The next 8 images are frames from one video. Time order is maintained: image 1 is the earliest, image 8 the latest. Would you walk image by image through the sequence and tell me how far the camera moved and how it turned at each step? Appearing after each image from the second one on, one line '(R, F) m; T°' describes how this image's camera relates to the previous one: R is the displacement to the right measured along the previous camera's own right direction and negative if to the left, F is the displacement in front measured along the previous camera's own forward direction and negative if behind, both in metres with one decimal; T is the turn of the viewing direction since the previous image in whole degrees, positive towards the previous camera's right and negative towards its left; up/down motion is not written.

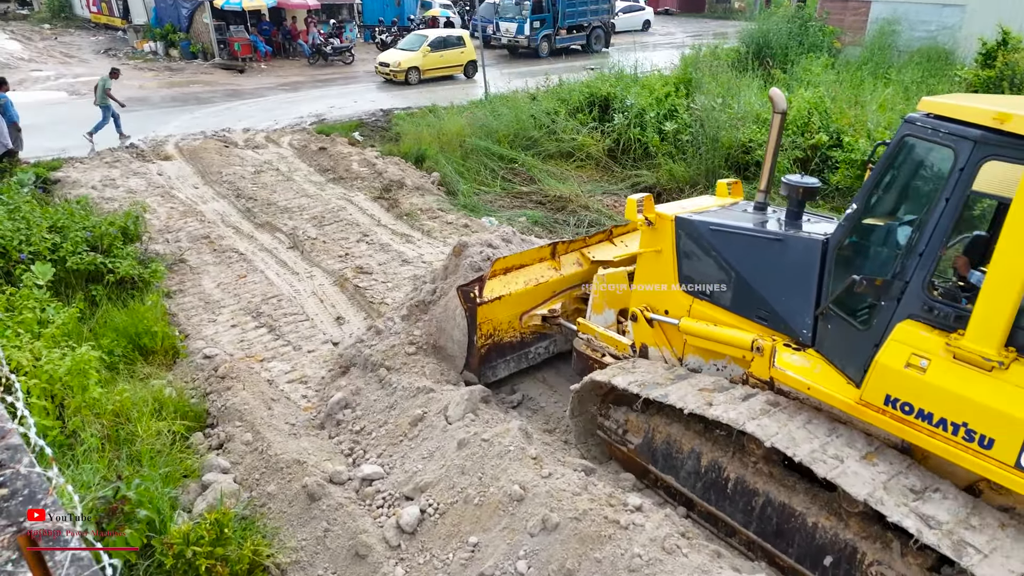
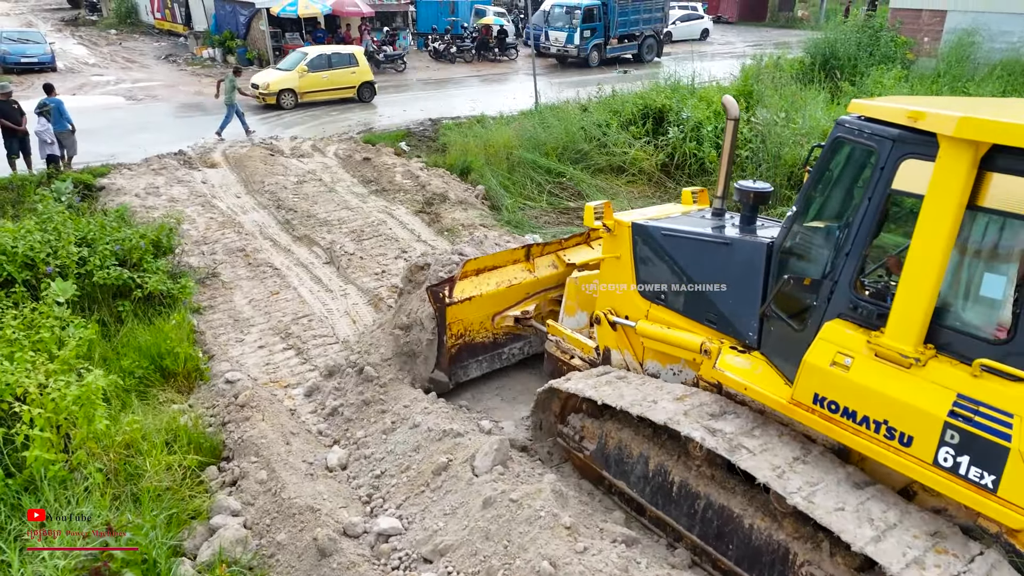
(+0.1, +0.5) m; -4°
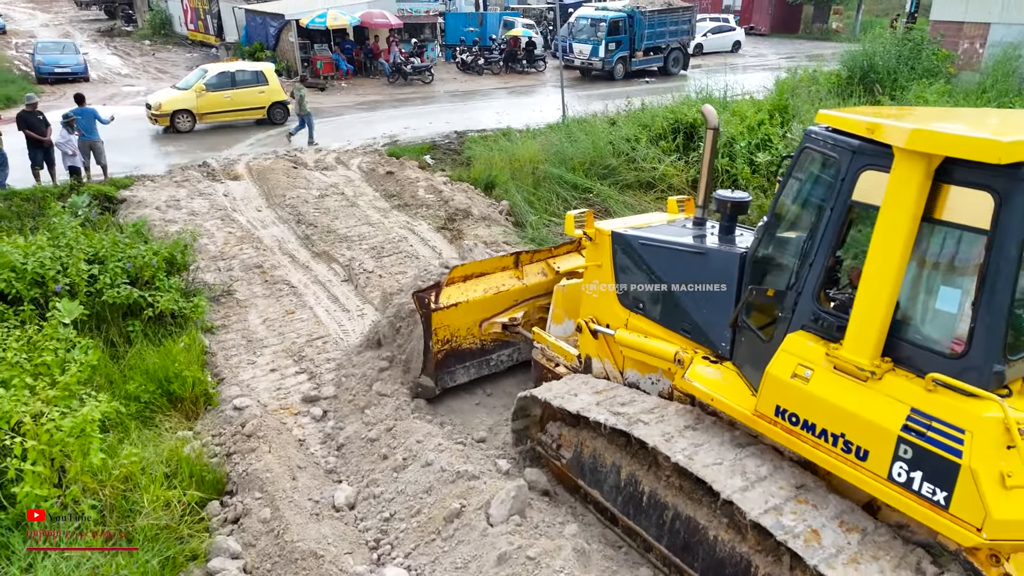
(0.0, +0.3) m; -2°
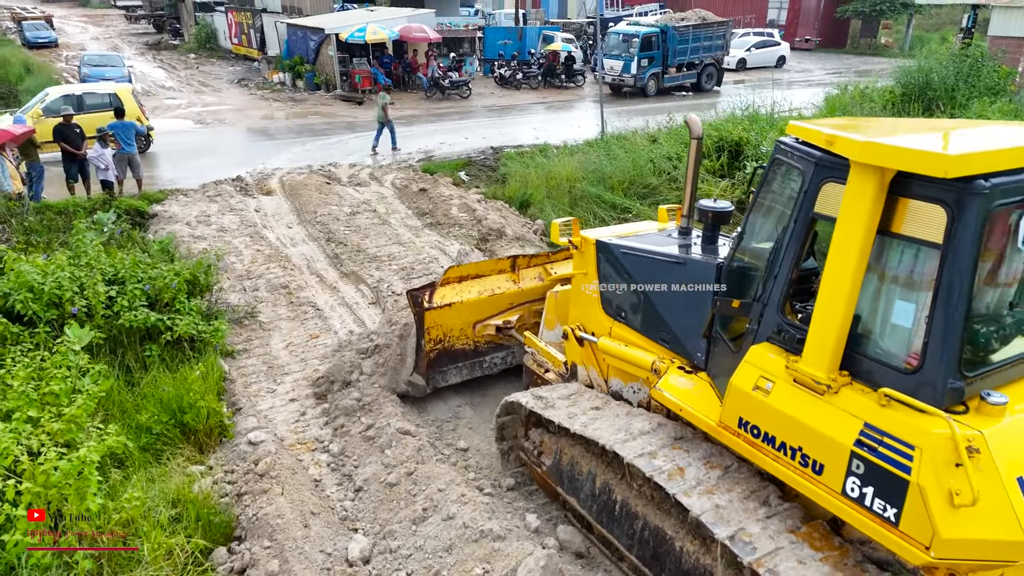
(0.0, +0.4) m; -3°
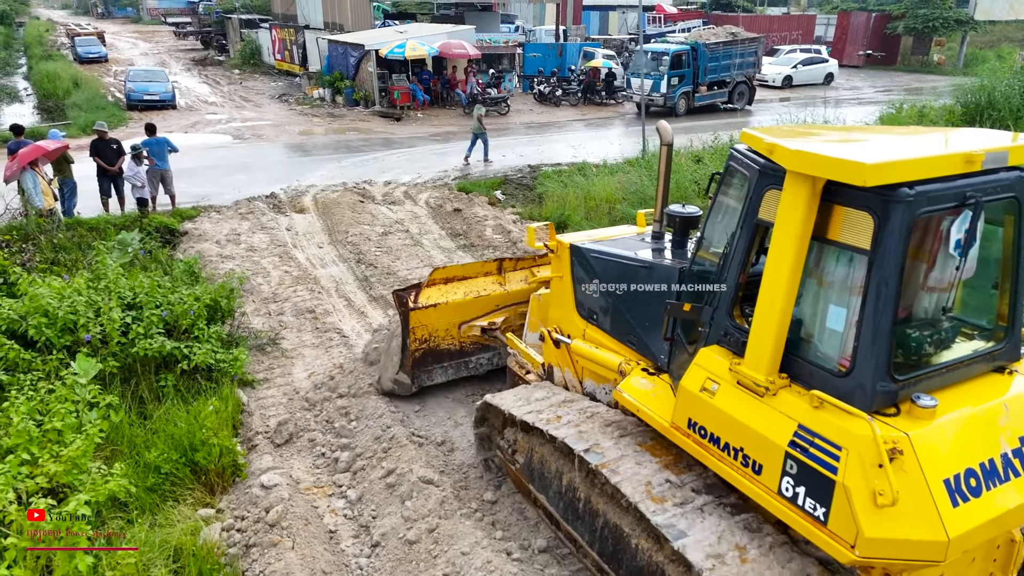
(0.0, +0.4) m; -3°
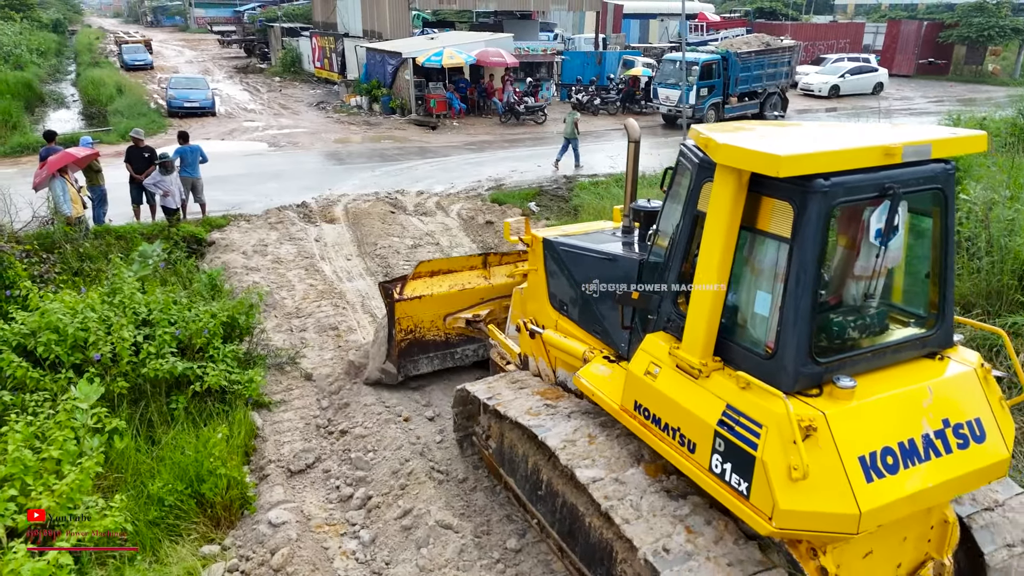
(0.0, +0.4) m; -3°
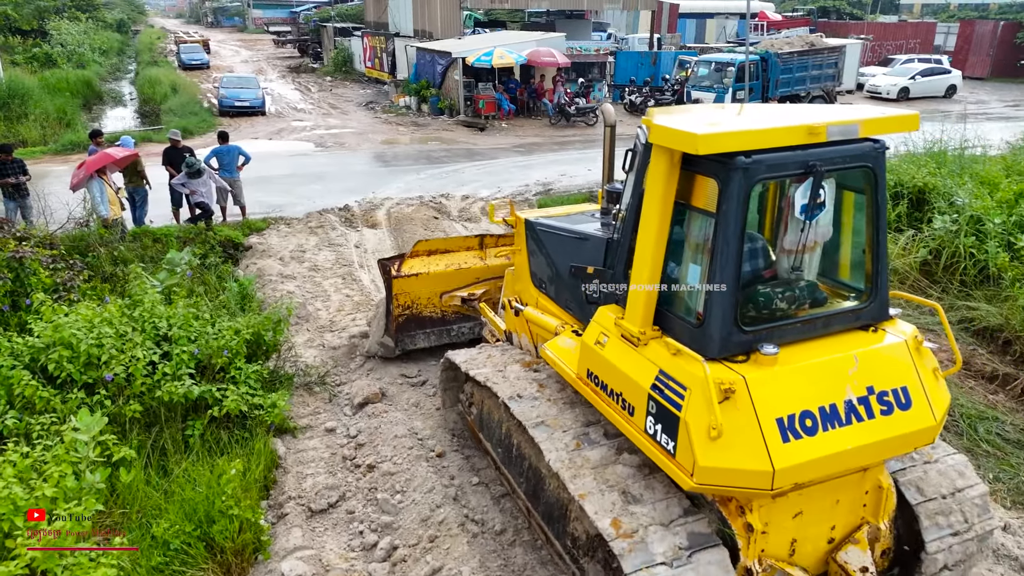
(0.0, +0.6) m; -4°
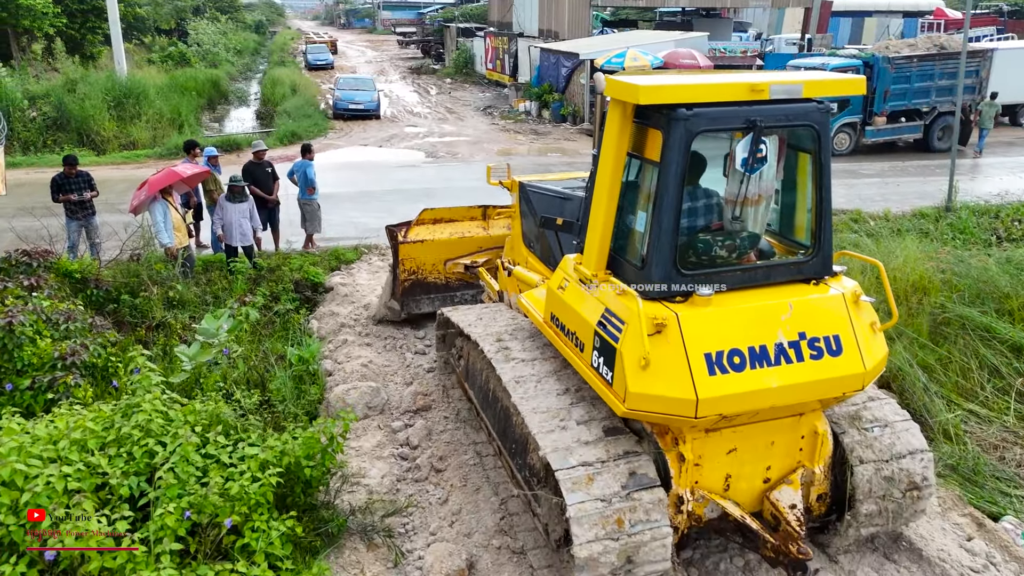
(-0.3, +2.0) m; -8°
